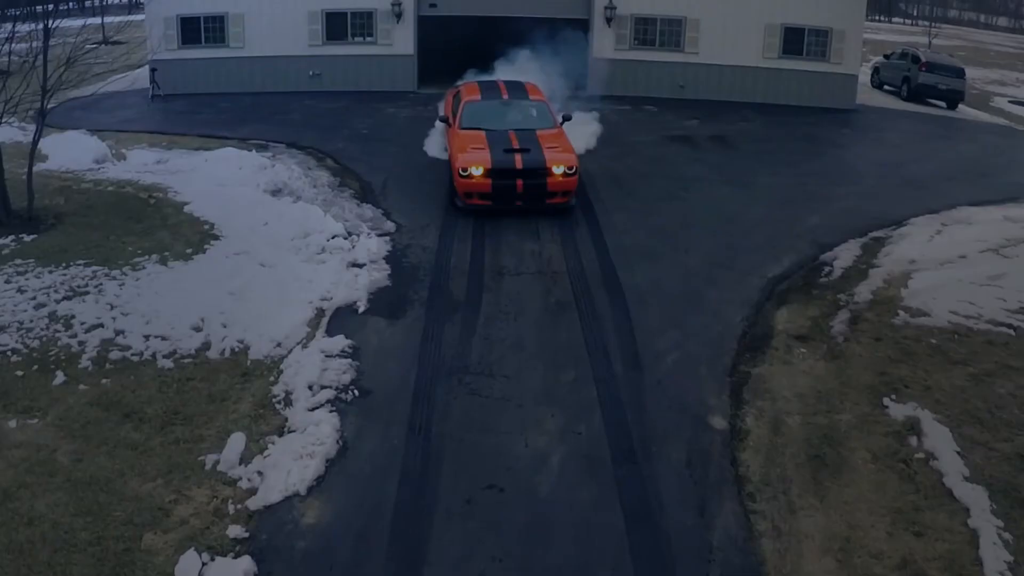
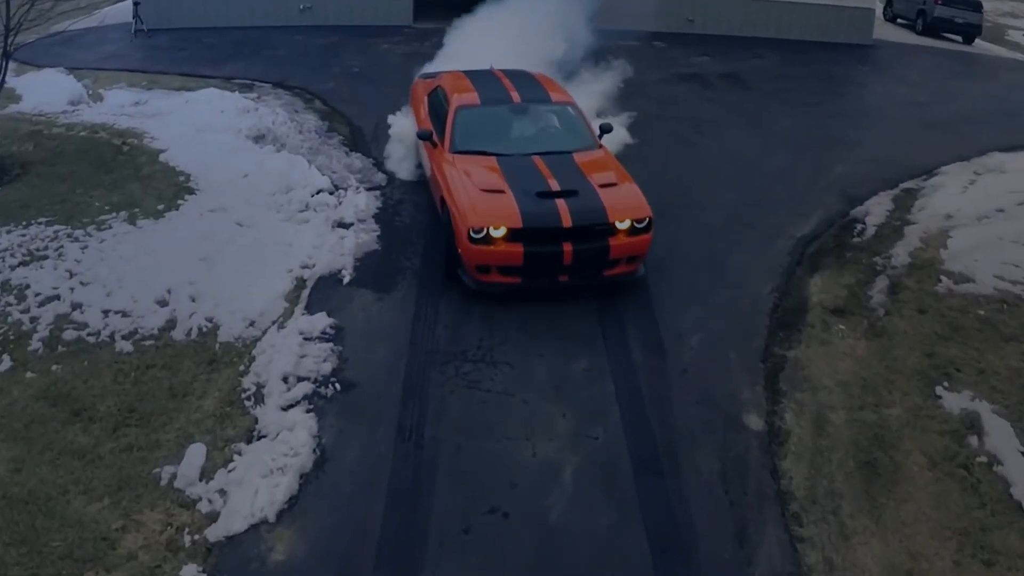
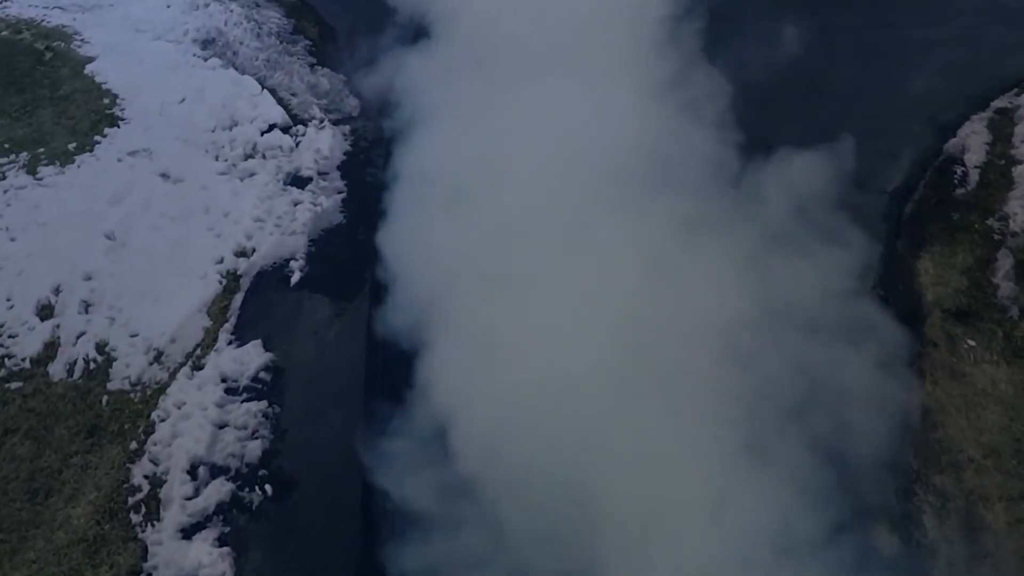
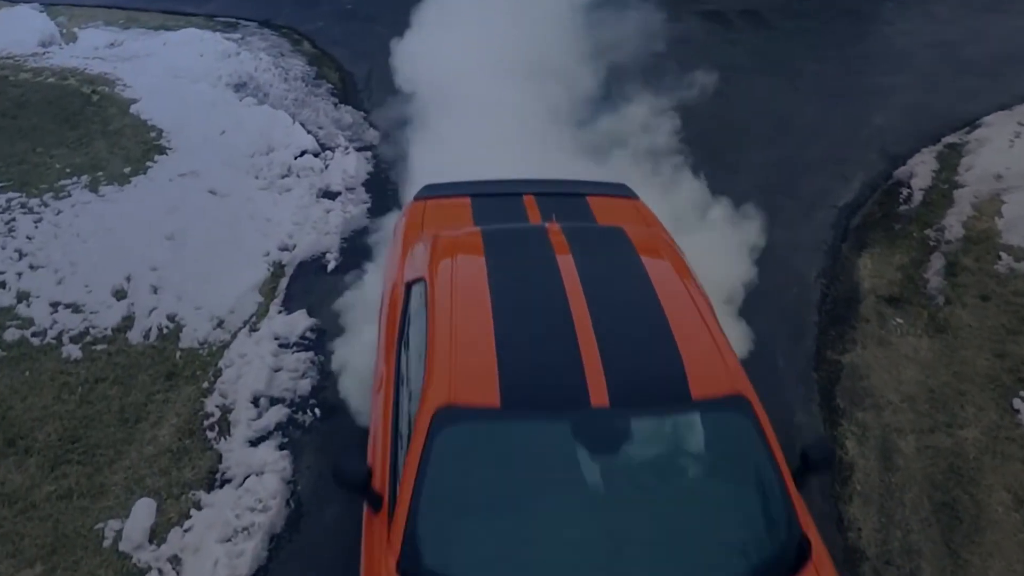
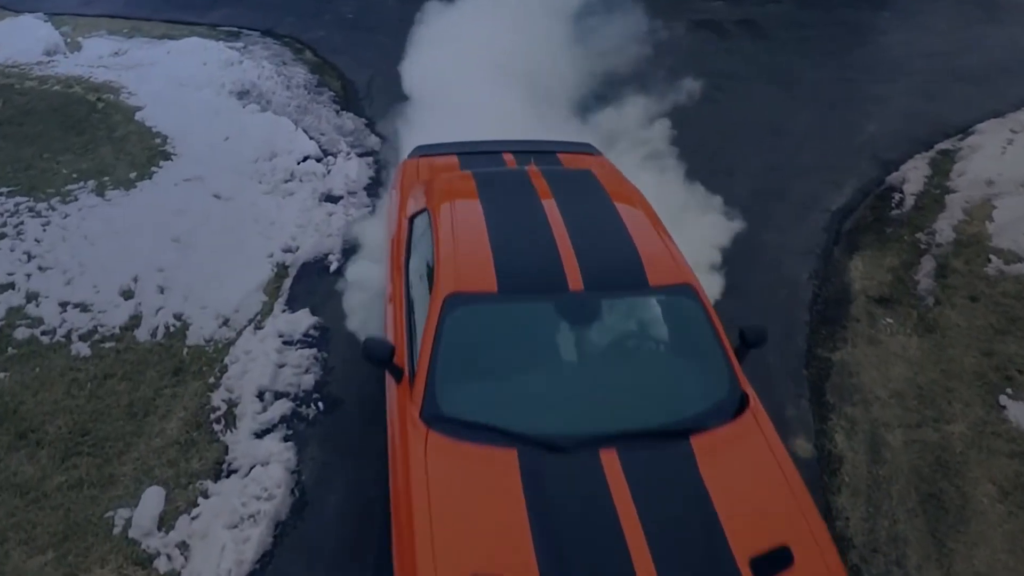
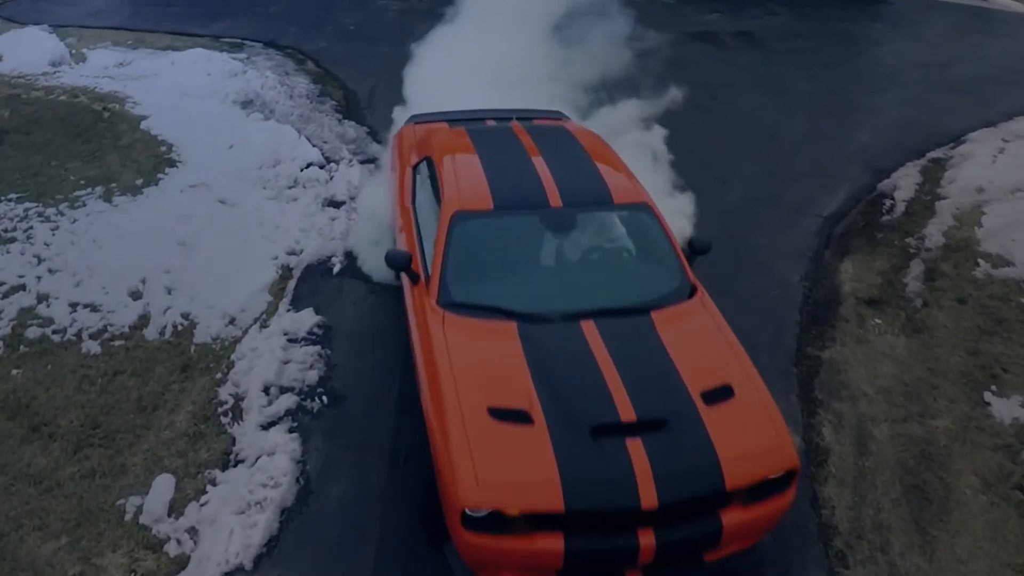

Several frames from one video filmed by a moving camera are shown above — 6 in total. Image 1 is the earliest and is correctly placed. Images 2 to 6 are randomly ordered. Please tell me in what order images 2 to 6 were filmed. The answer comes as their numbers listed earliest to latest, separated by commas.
2, 6, 5, 4, 3
